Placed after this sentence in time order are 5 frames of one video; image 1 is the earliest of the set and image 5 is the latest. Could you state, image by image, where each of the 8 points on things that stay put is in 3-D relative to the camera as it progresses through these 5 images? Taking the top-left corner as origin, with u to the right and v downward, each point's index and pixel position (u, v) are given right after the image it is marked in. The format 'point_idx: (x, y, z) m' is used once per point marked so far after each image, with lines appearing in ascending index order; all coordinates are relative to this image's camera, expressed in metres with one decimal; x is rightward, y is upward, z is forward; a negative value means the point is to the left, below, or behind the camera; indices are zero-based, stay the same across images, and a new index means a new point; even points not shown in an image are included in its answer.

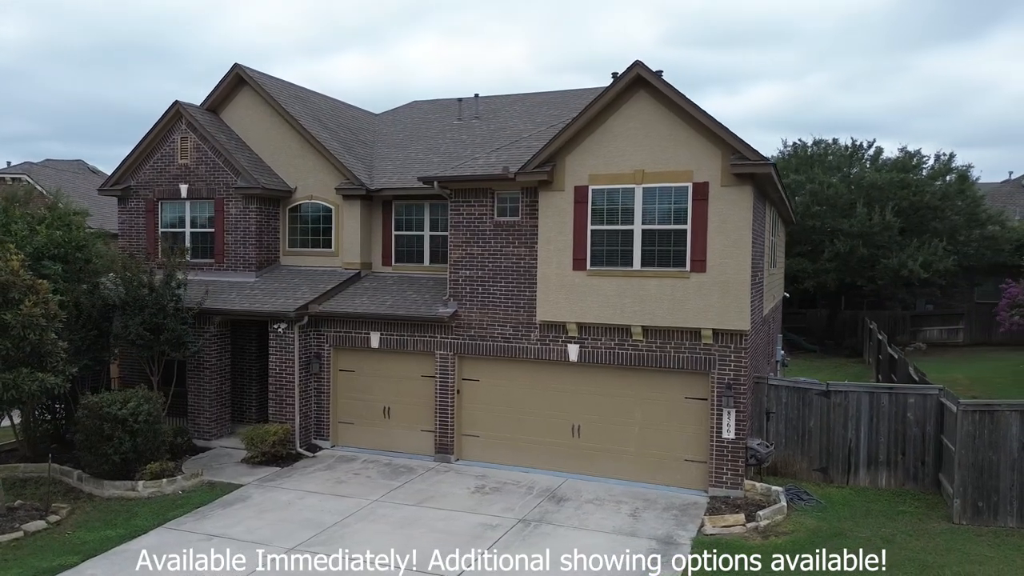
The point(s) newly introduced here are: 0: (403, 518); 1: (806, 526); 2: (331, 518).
0: (-1.7, -3.6, +11.0) m
1: (+4.4, -3.5, +10.6) m
2: (-2.7, -3.6, +11.0) m
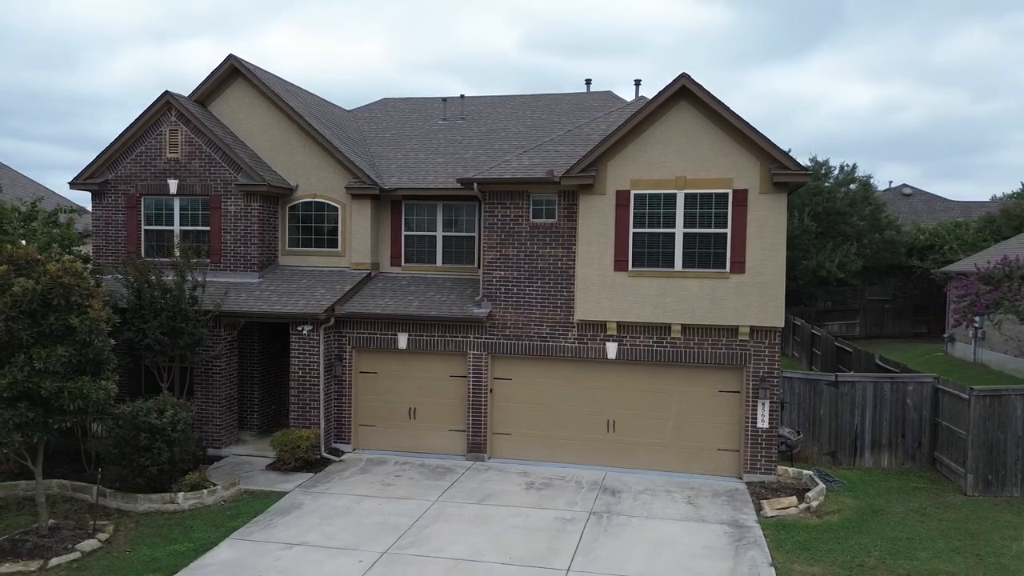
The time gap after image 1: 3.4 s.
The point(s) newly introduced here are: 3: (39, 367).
0: (-0.6, -3.6, +11.1) m
1: (+5.5, -3.5, +11.6) m
2: (-1.6, -3.6, +11.0) m
3: (-5.9, -1.0, +9.0) m
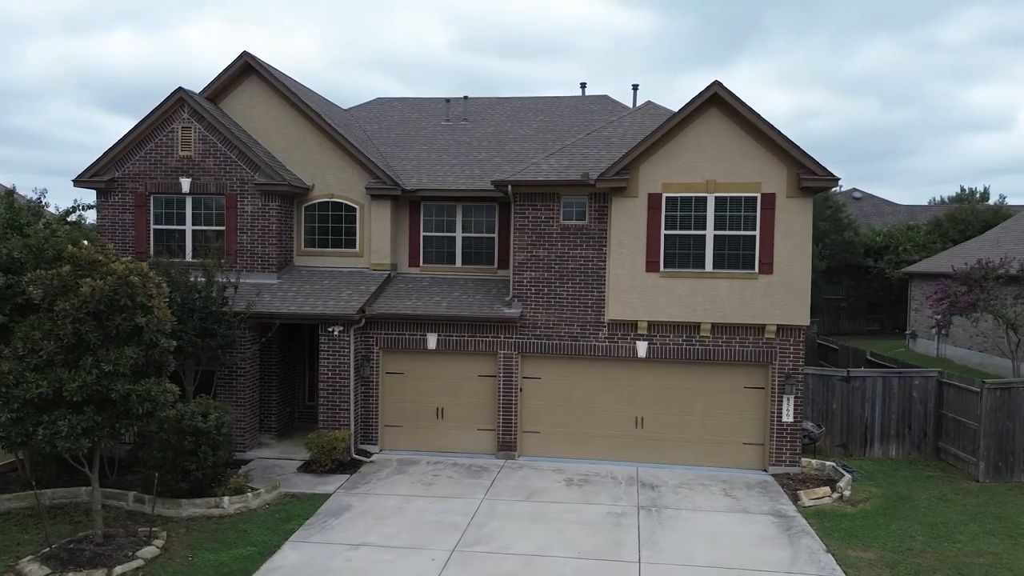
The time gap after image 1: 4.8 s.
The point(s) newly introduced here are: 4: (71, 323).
0: (+0.3, -3.6, +11.3) m
1: (+6.2, -3.5, +12.3) m
2: (-0.8, -3.6, +11.1) m
3: (-4.9, -1.0, +8.8) m
4: (-5.4, -0.4, +8.7) m
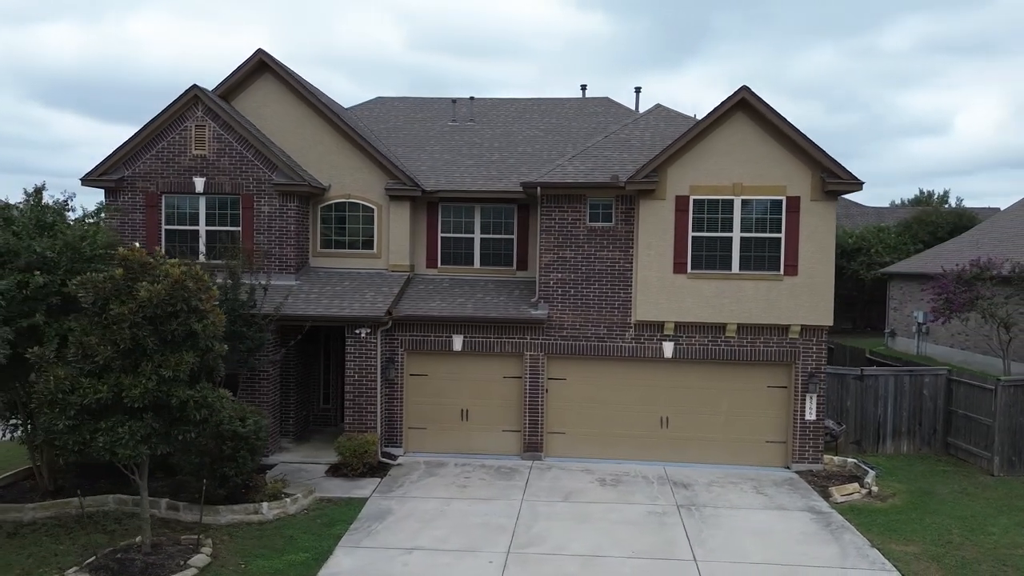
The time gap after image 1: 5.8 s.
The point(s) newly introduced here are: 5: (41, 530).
0: (+1.0, -3.6, +11.4) m
1: (+6.9, -3.6, +12.7) m
2: (-0.1, -3.6, +11.1) m
3: (-4.1, -1.0, +8.6) m
4: (-4.5, -0.5, +8.5) m
5: (-7.3, -3.7, +11.0) m
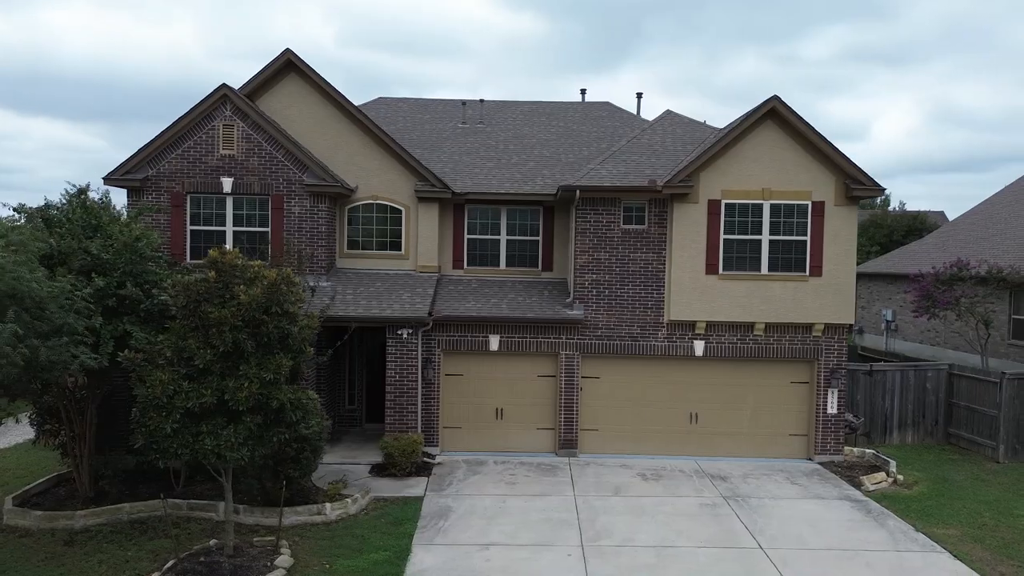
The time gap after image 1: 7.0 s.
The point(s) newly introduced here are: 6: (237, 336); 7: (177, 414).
0: (+1.9, -3.6, +11.8) m
1: (+7.7, -3.6, +13.5) m
2: (+0.9, -3.6, +11.4) m
3: (-2.9, -1.1, +8.6) m
4: (-3.4, -0.5, +8.5) m
5: (-6.3, -3.8, +10.9) m
6: (-3.3, -0.6, +8.6) m
7: (-4.0, -1.5, +8.3) m
